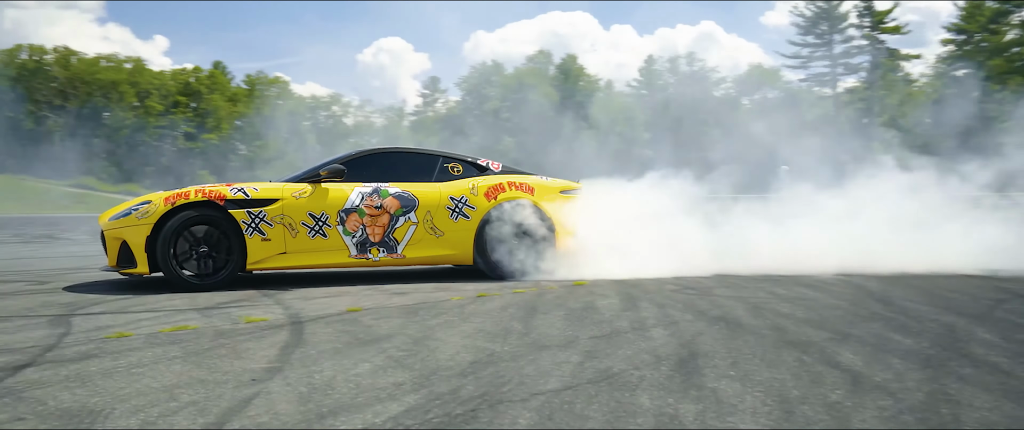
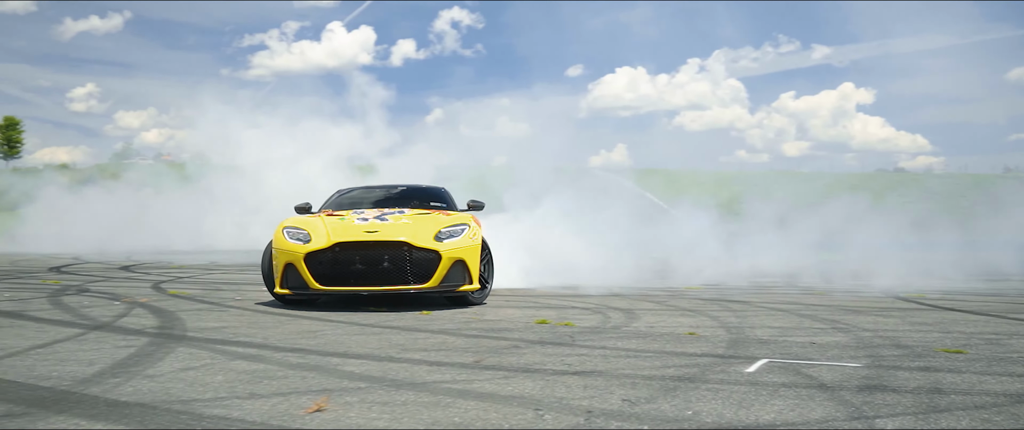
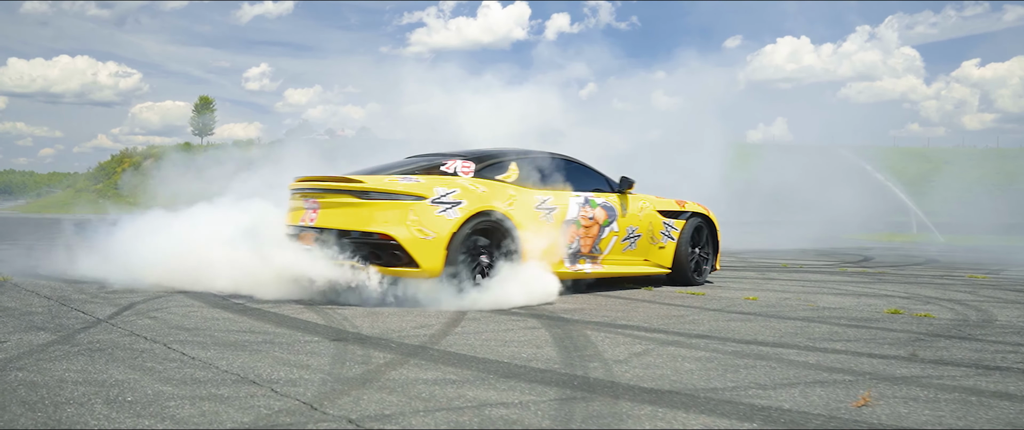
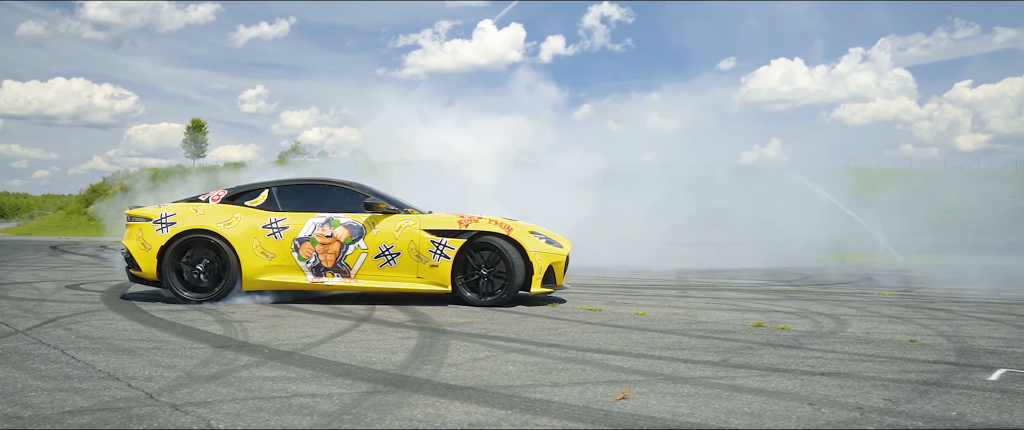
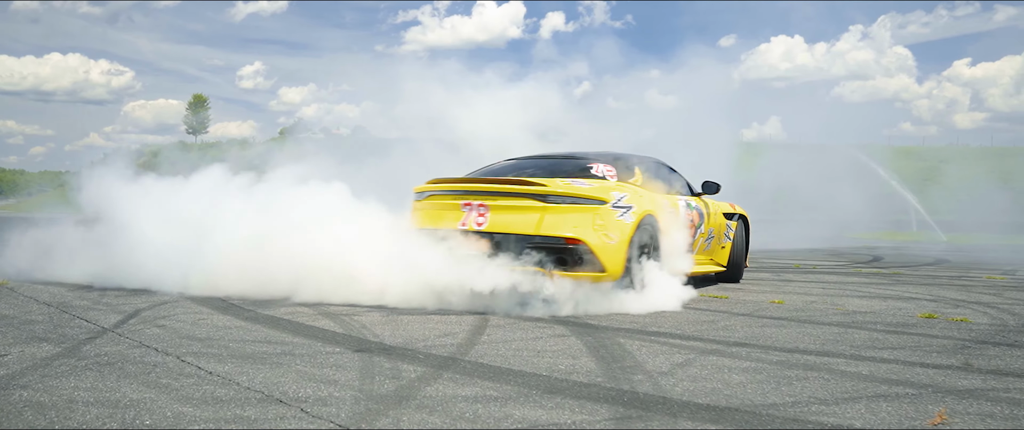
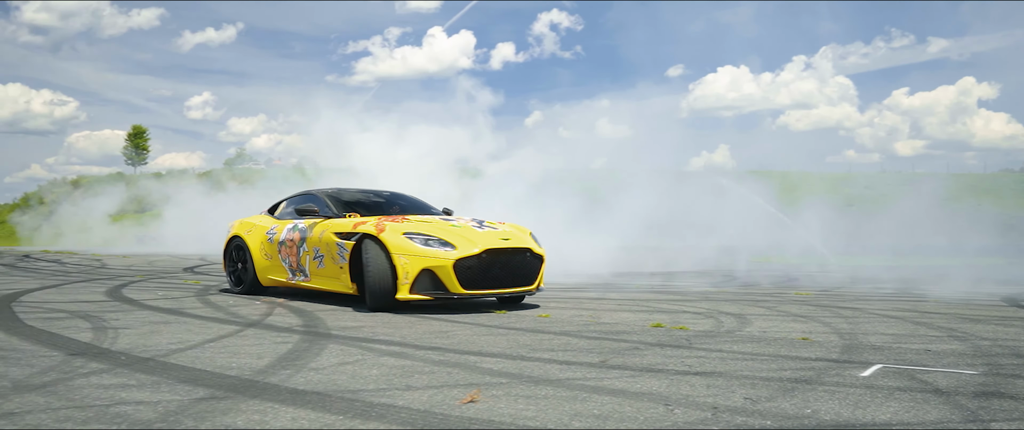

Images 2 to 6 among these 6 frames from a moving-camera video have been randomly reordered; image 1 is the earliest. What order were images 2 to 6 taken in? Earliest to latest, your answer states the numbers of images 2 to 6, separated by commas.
2, 6, 4, 3, 5
